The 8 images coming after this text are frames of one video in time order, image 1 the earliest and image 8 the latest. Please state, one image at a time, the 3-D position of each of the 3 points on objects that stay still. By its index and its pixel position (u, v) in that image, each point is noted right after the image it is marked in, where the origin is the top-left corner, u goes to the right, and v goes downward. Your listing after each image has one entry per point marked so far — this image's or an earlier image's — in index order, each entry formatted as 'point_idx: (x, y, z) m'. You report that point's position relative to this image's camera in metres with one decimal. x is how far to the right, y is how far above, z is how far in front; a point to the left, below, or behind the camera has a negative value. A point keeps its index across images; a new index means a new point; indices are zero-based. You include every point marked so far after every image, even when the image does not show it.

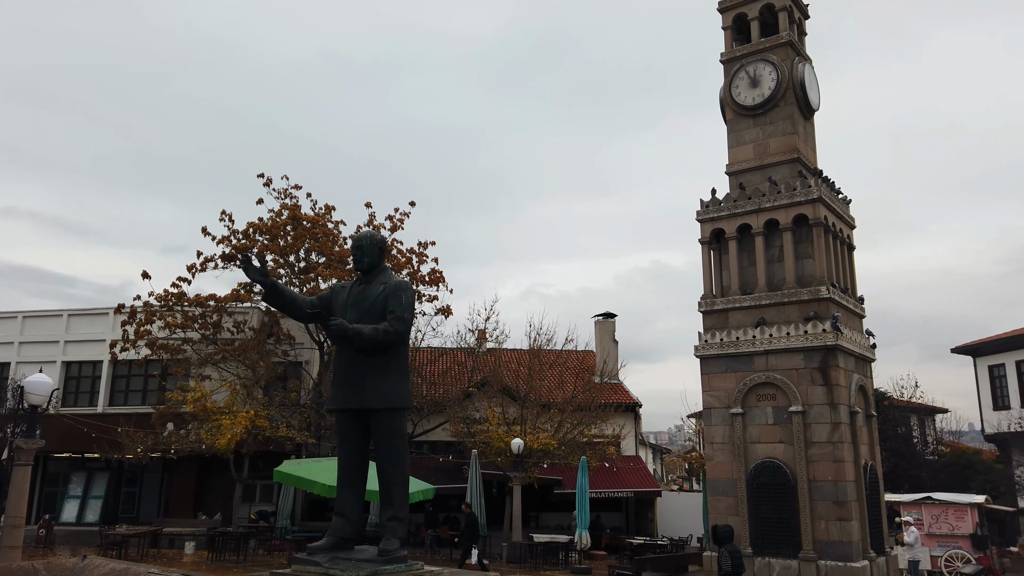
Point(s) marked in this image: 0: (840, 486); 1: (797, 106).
0: (+4.7, -2.9, +11.2) m
1: (+4.8, +3.1, +13.2) m
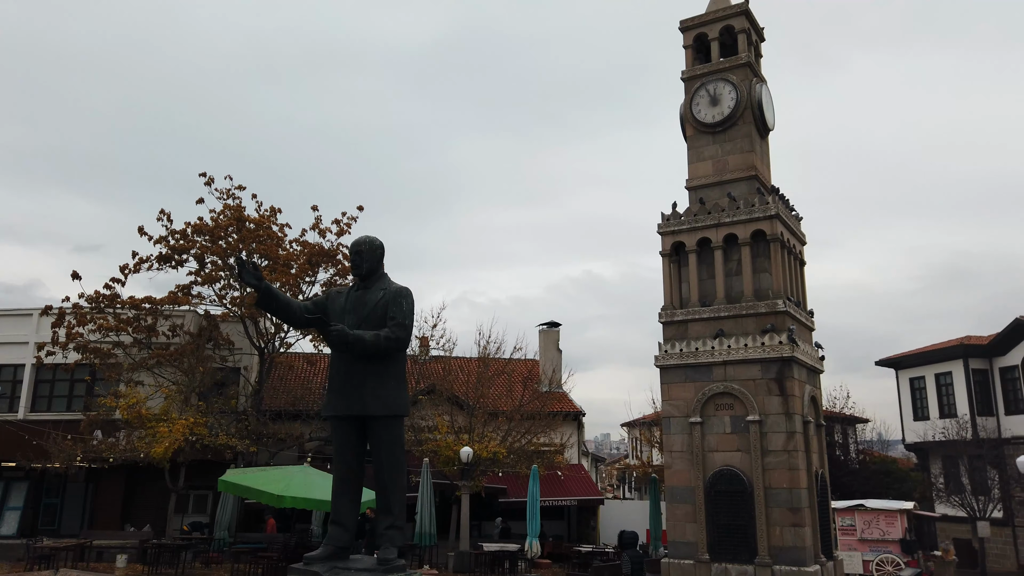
0: (+4.2, -3.1, +11.6) m
1: (+4.3, +2.9, +13.6) m
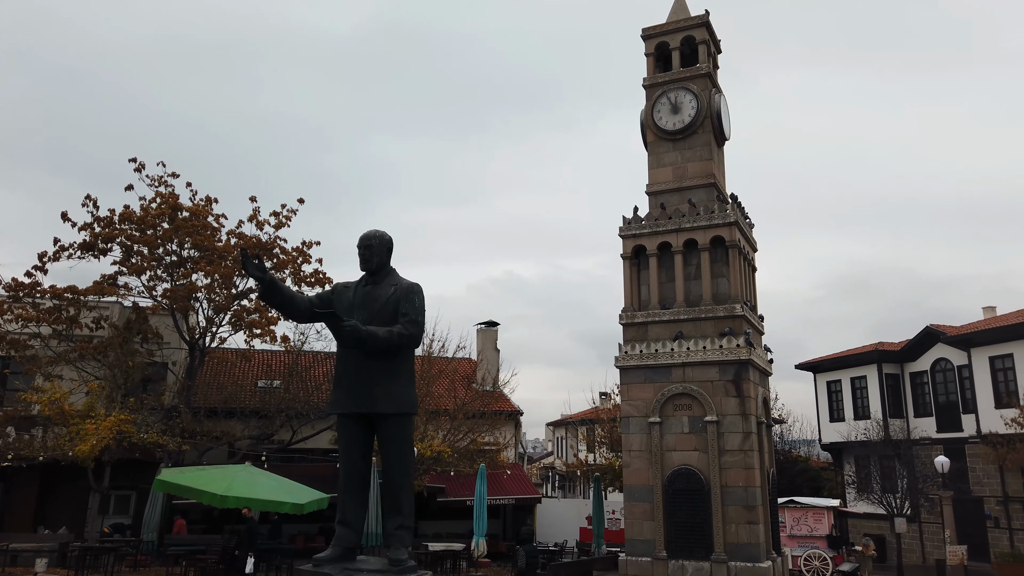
0: (+3.7, -3.1, +12.0) m
1: (+3.6, +2.8, +14.1) m
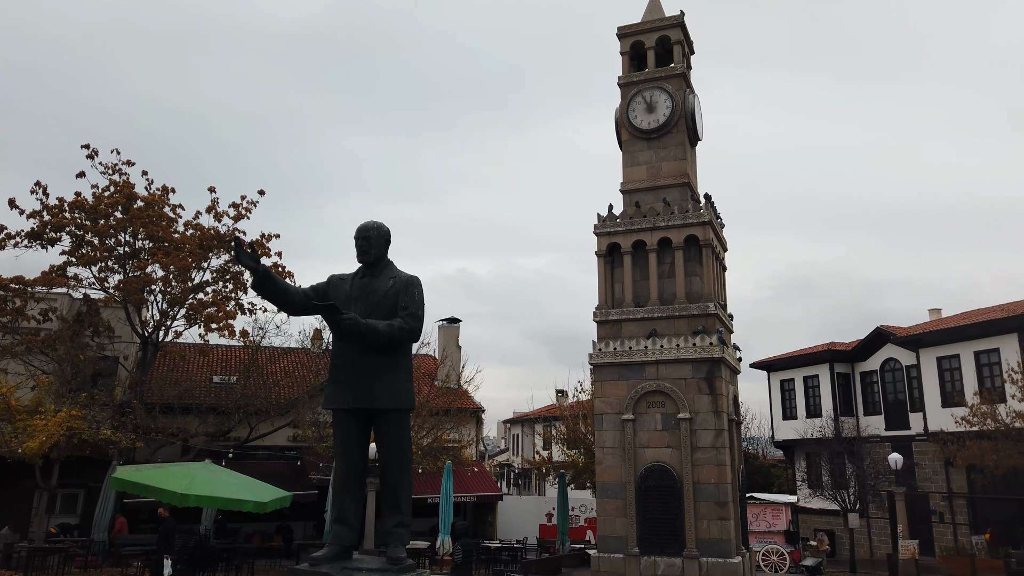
0: (+3.3, -3.1, +12.1) m
1: (+3.2, +2.8, +14.2) m
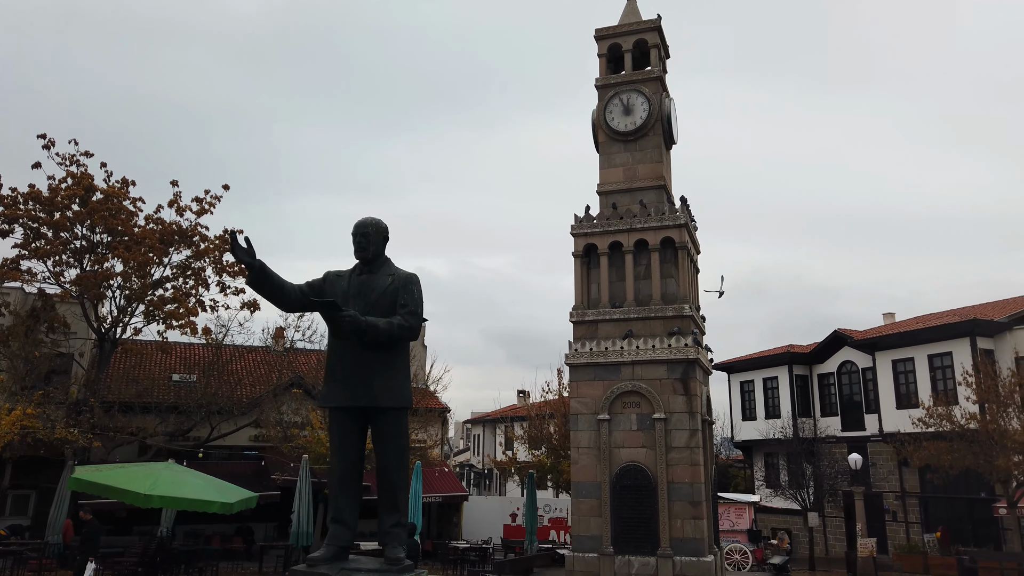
0: (+2.9, -3.2, +12.3) m
1: (+2.8, +2.8, +14.3) m
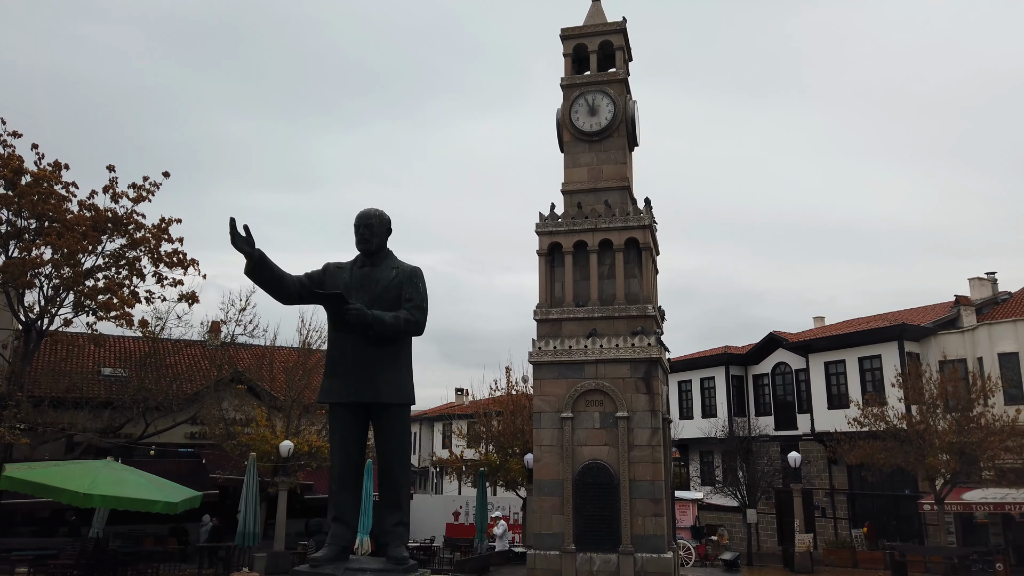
0: (+2.3, -3.2, +12.5) m
1: (+2.2, +2.8, +14.5) m
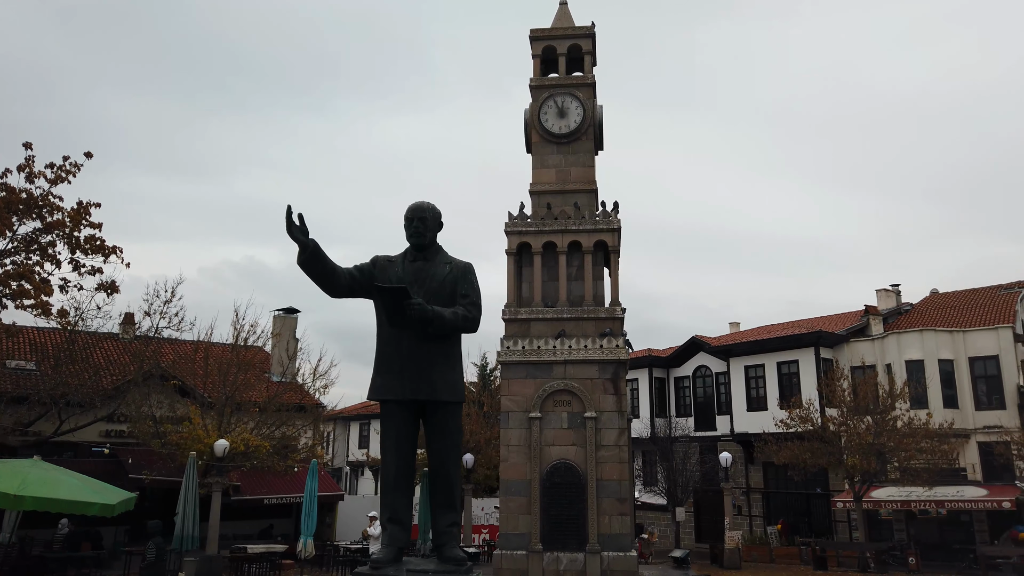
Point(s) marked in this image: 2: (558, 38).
0: (+1.8, -3.2, +12.7) m
1: (+1.6, +2.7, +14.6) m
2: (+0.9, +4.9, +15.1) m
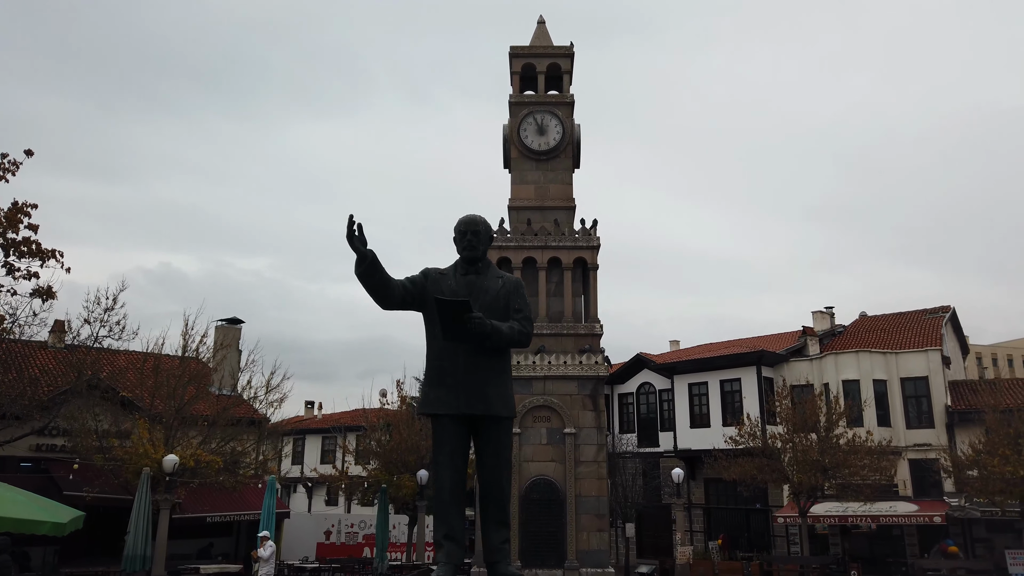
0: (+1.5, -3.5, +12.7) m
1: (+1.2, +2.4, +14.8) m
2: (+0.5, +4.6, +15.2) m
